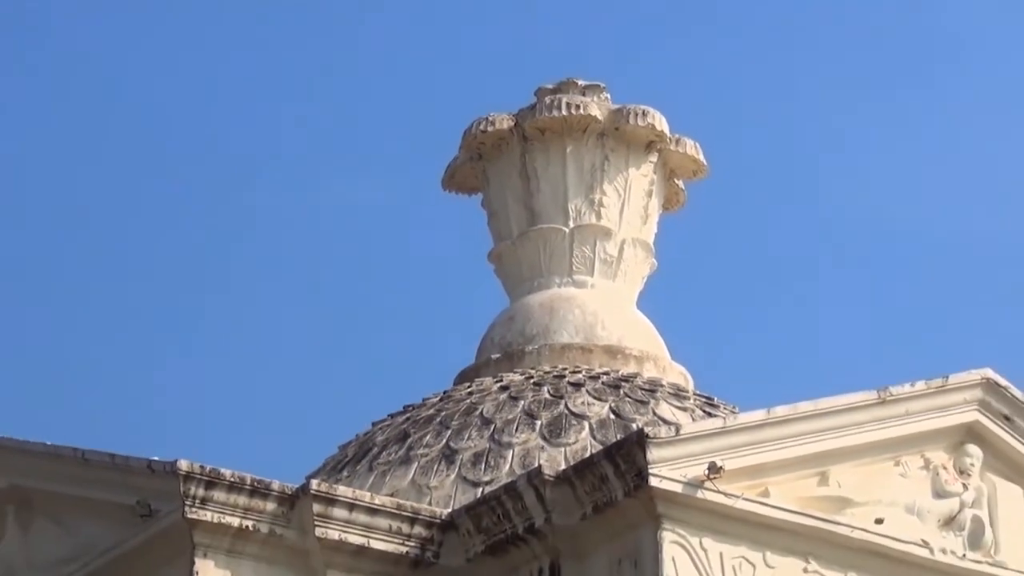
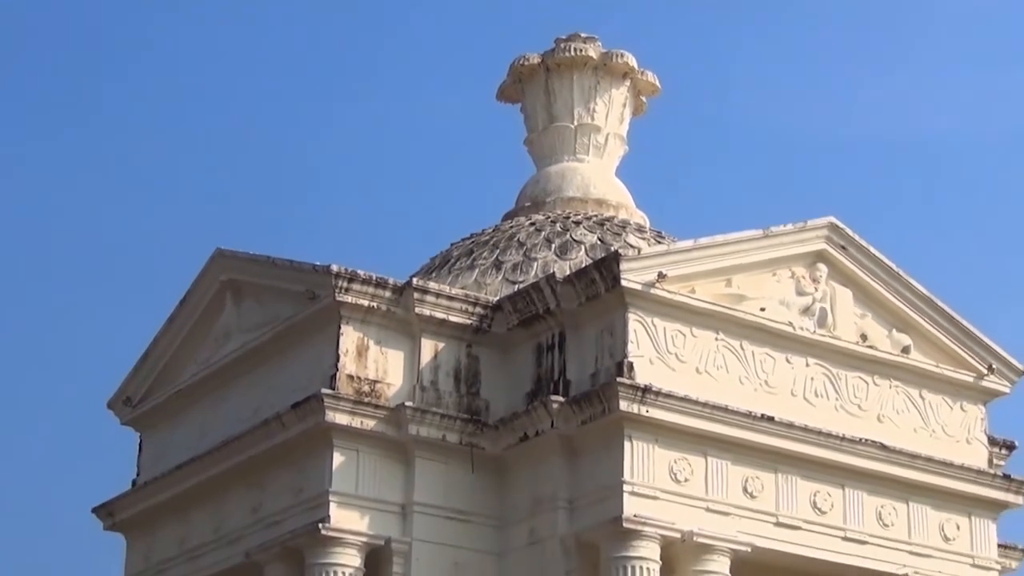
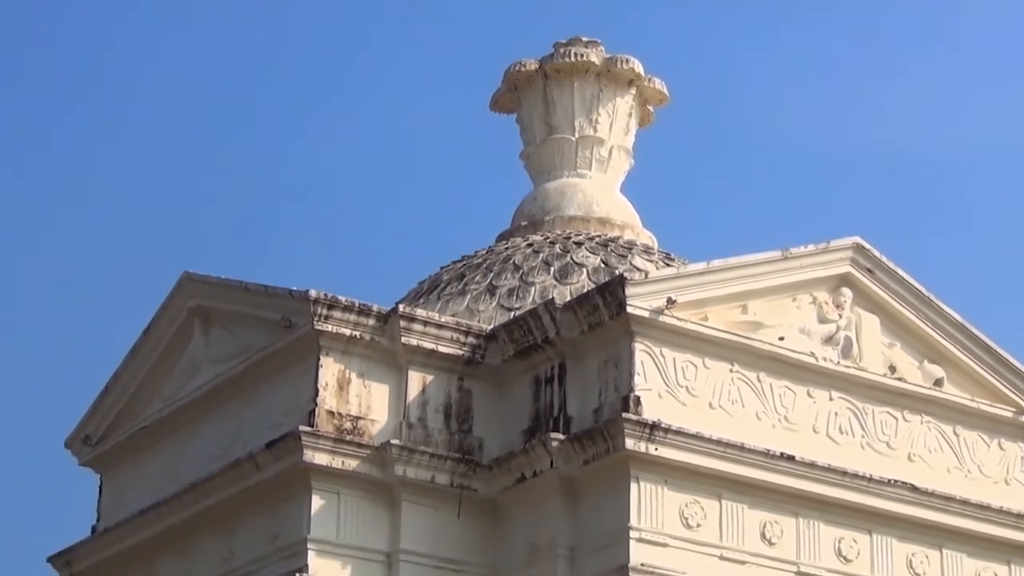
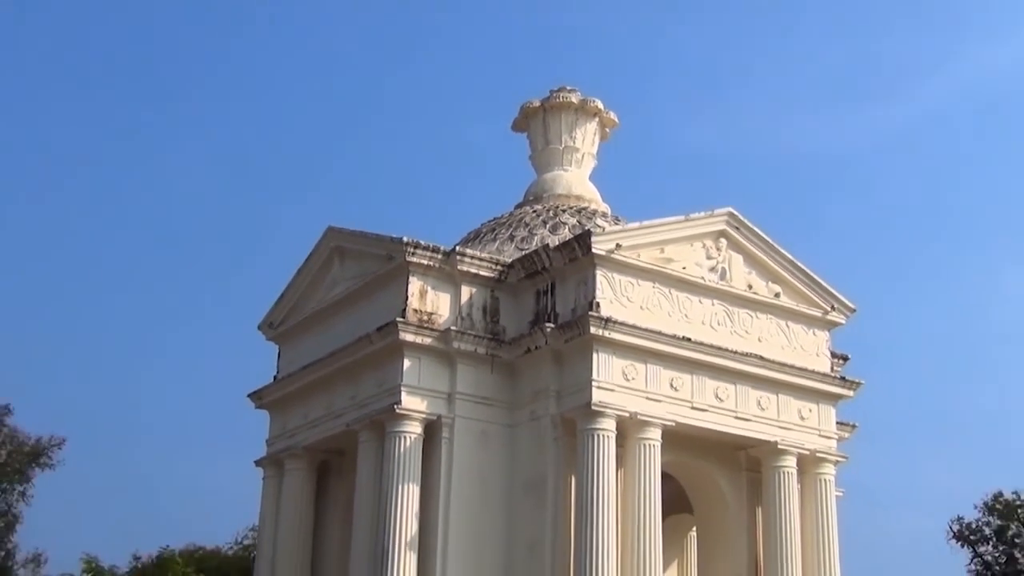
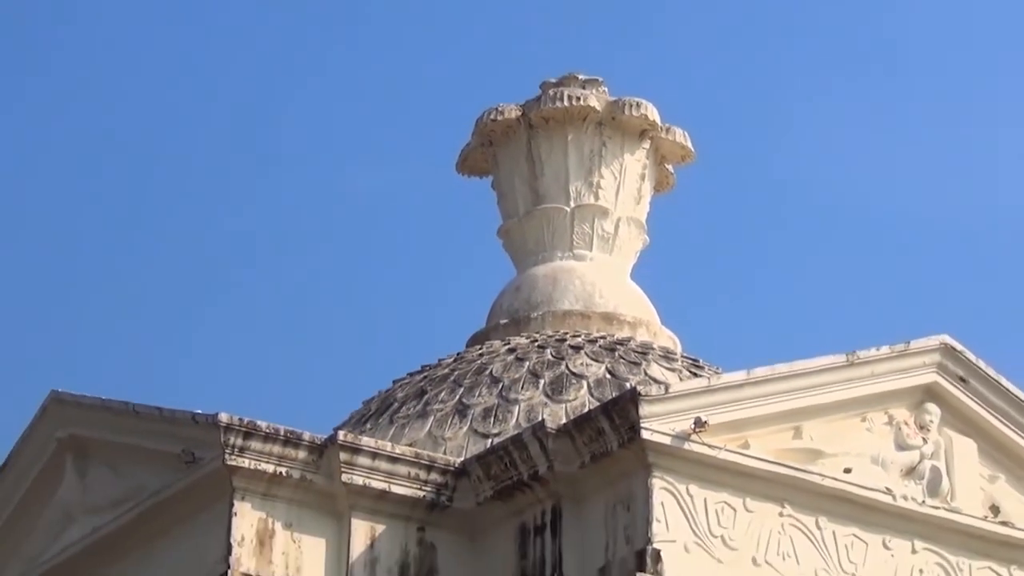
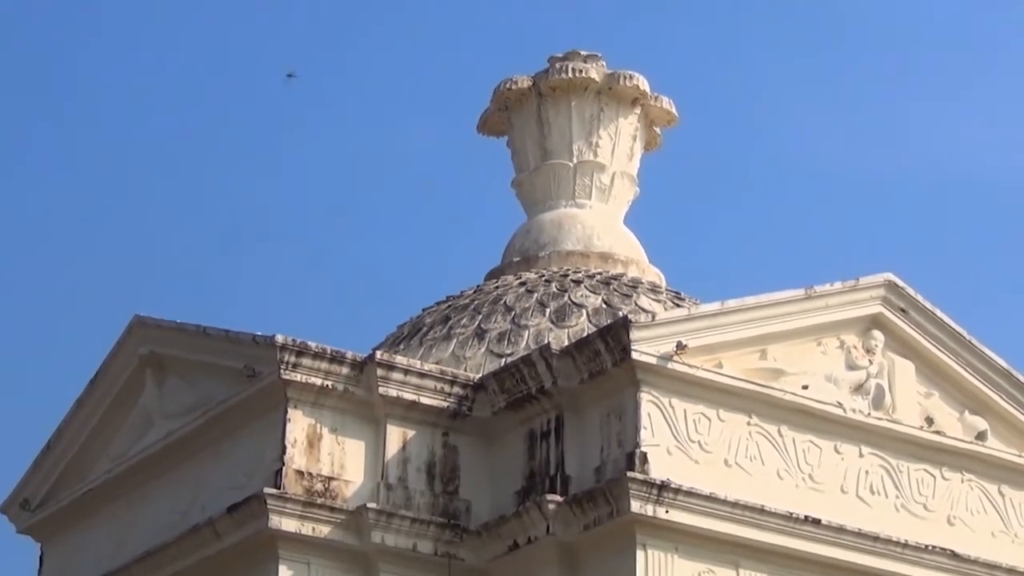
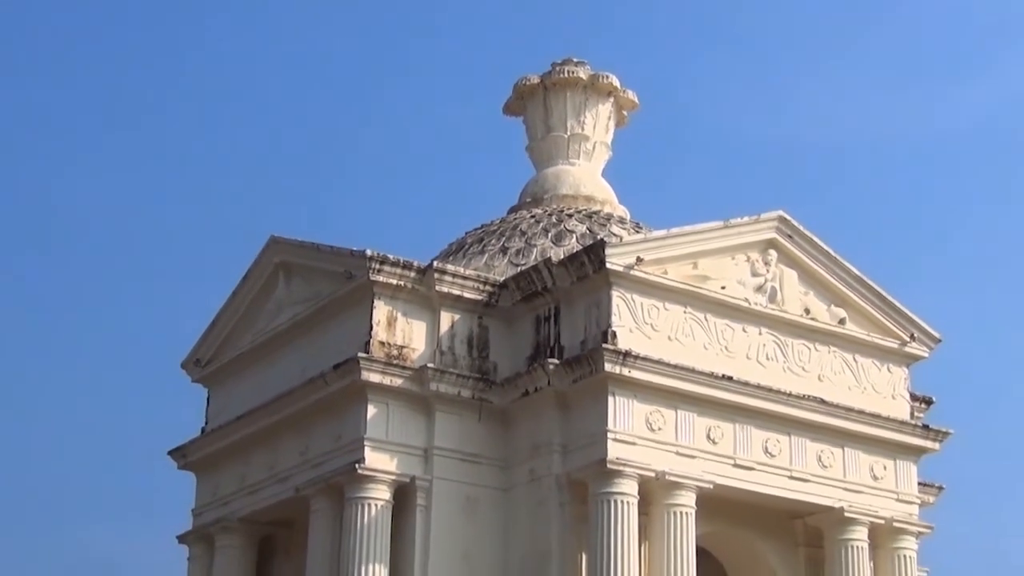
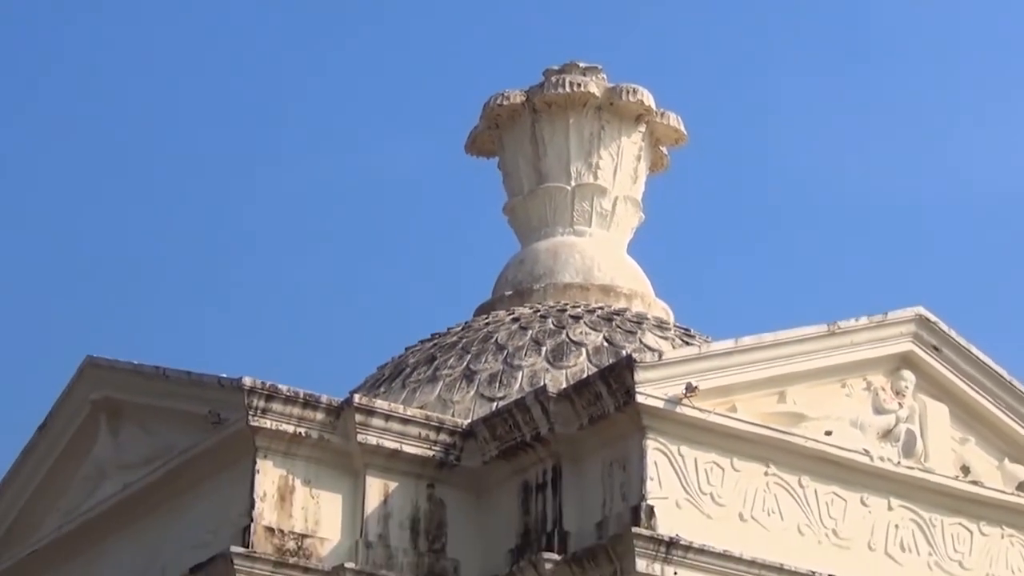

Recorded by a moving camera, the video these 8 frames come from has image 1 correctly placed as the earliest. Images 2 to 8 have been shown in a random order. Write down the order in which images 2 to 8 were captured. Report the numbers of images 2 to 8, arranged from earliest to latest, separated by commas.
5, 8, 6, 3, 2, 7, 4
